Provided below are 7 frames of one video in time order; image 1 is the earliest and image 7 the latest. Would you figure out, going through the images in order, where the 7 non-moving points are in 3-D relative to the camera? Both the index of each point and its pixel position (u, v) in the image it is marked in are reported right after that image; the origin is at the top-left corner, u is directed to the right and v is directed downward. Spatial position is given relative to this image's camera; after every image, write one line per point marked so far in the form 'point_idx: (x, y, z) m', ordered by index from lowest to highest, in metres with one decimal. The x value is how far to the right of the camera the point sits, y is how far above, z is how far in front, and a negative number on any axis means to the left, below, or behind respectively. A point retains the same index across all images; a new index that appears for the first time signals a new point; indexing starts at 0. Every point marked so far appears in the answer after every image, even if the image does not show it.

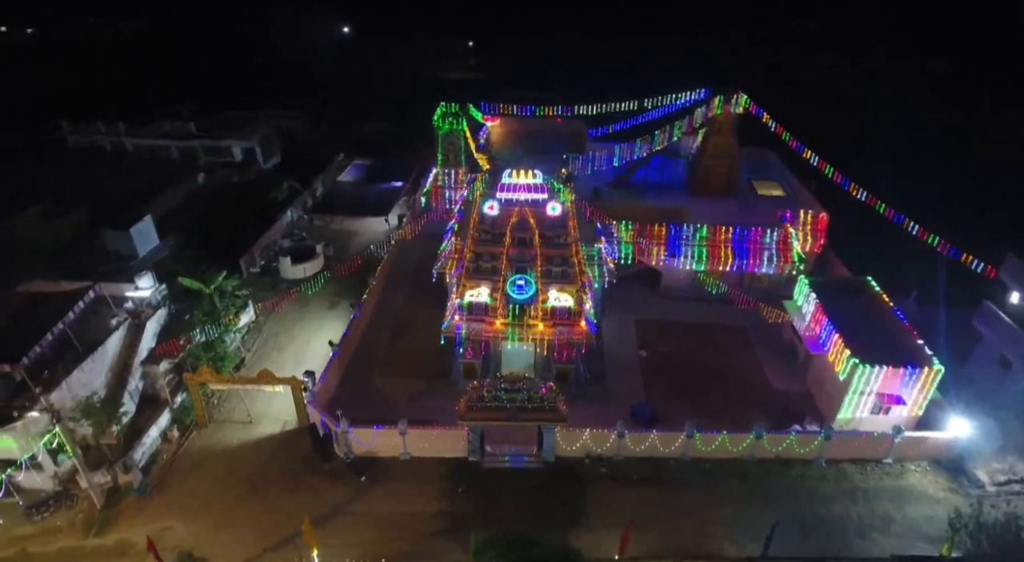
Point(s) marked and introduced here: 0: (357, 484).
0: (-3.3, -4.3, +12.1) m
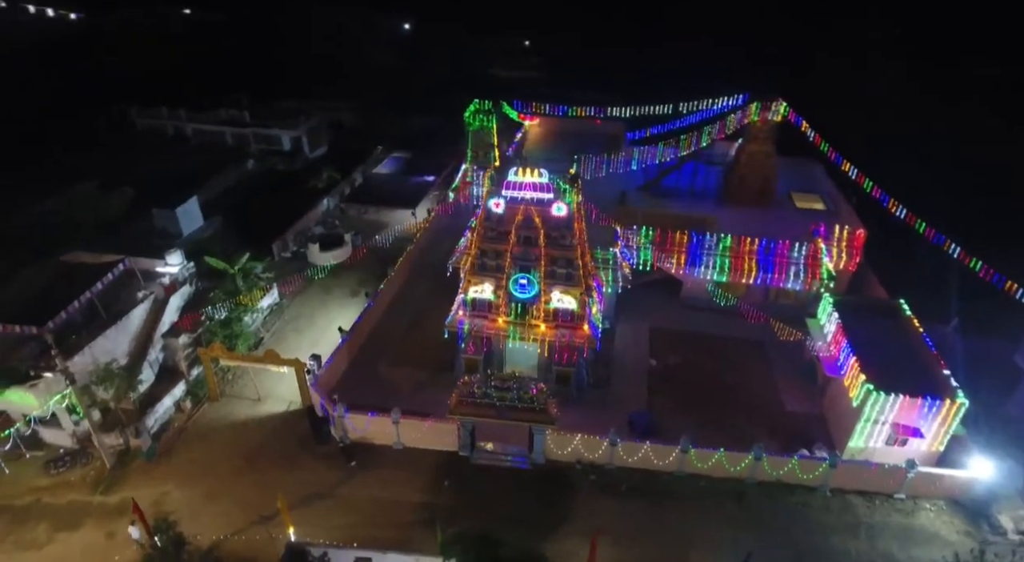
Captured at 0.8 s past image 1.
0: (-3.6, -4.0, +12.4) m
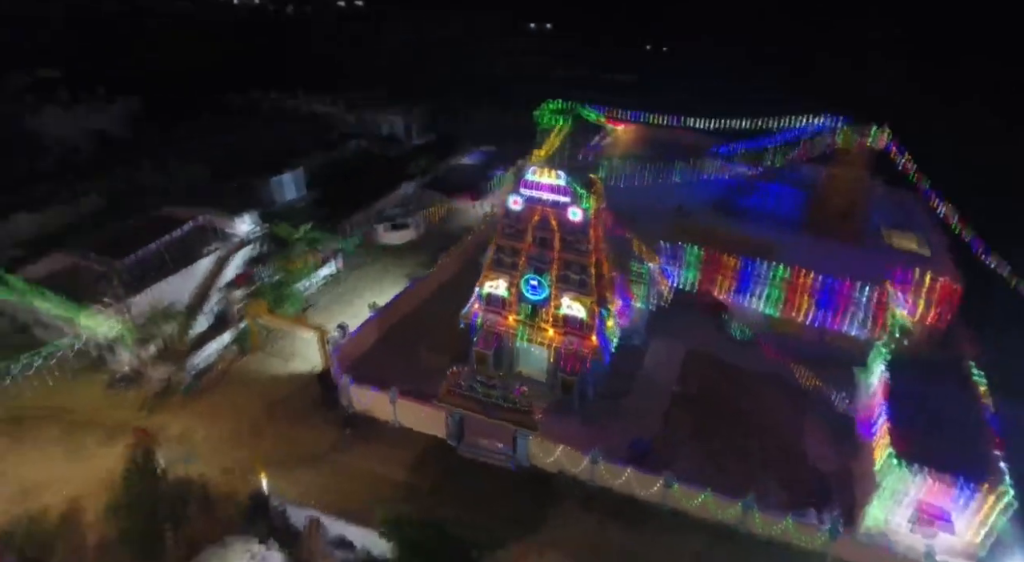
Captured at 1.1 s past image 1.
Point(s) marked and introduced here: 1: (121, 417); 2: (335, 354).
0: (-3.8, -3.5, +13.2) m
1: (-9.0, -3.2, +13.6) m
2: (-4.3, -1.8, +14.2) m
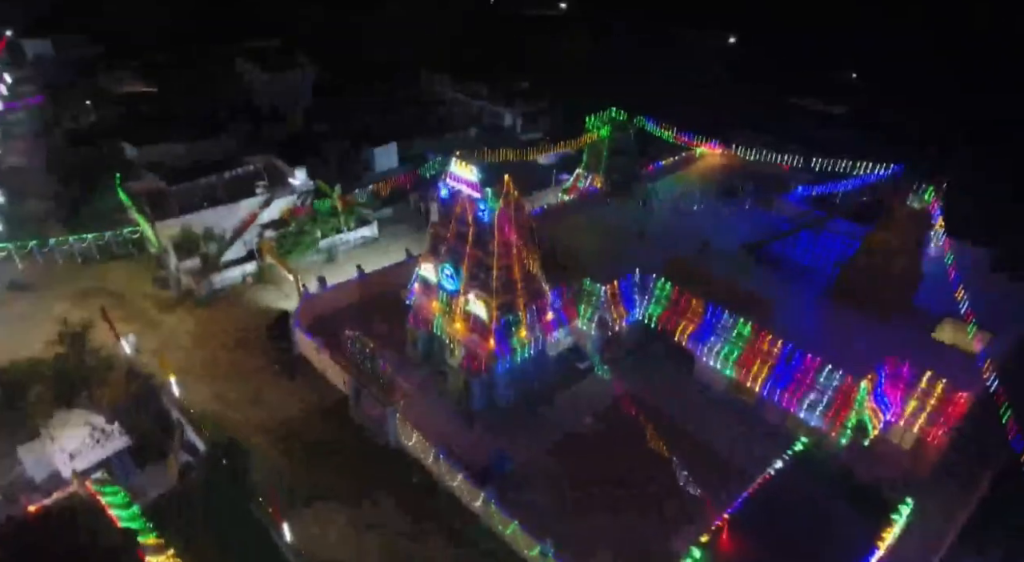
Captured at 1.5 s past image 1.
0: (-6.0, -2.2, +14.8) m
1: (-10.5, -0.8, +16.9) m
2: (-5.7, -0.5, +15.9) m
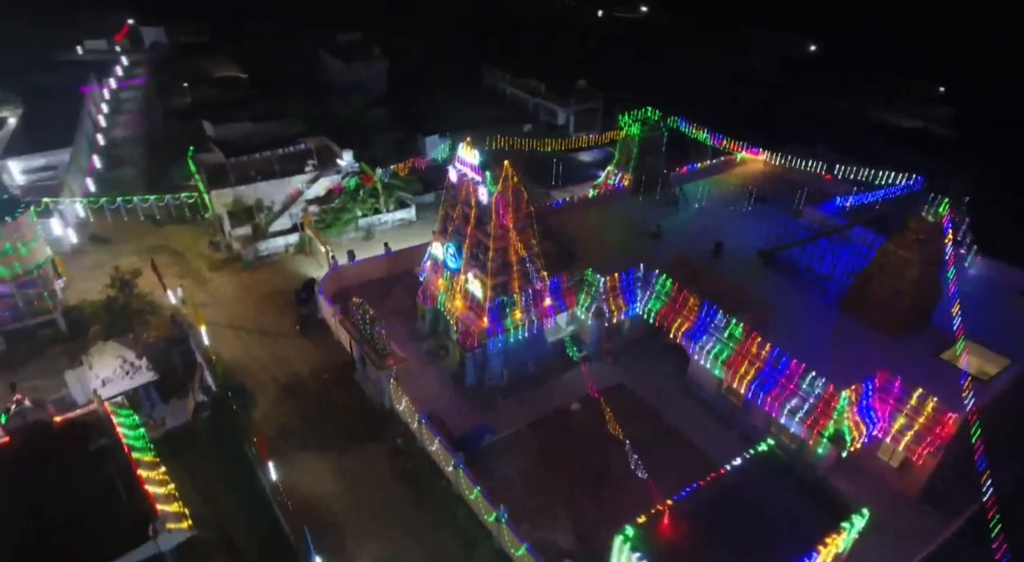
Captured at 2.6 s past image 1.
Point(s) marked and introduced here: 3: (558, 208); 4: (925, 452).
0: (-5.9, -1.4, +16.0) m
1: (-10.0, +0.4, +18.7) m
2: (-5.4, +0.3, +17.1) m
3: (+1.4, +2.2, +17.6) m
4: (+7.3, -3.0, +10.4) m
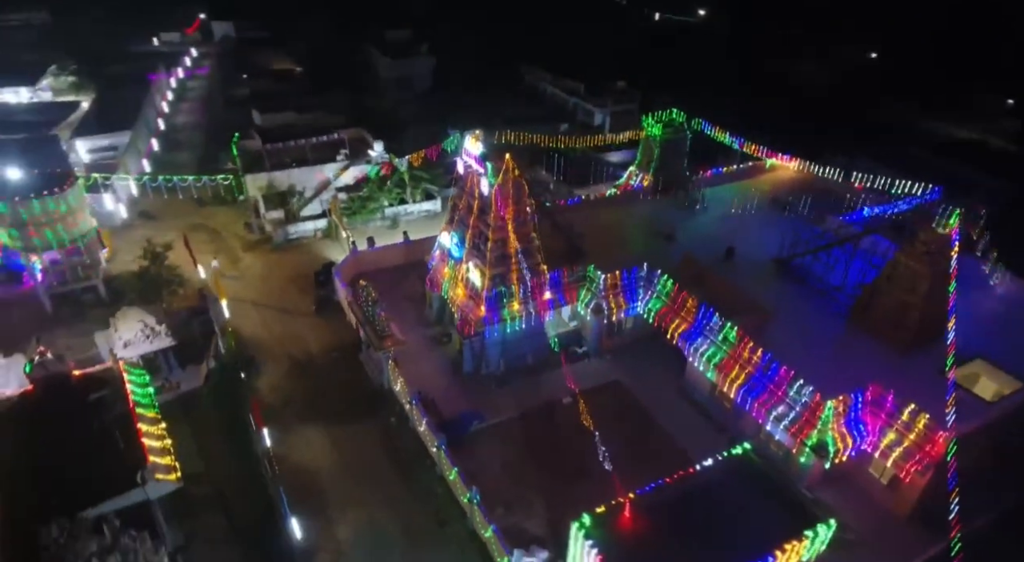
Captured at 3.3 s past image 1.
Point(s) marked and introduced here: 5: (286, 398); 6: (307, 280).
0: (-5.8, -0.8, +16.8) m
1: (-9.5, +1.2, +19.8) m
2: (-5.0, +0.8, +17.8) m
3: (+1.9, +2.3, +17.7) m
4: (+6.8, -3.2, +10.0) m
5: (-5.3, -2.8, +13.8) m
6: (-6.2, 0.0, +18.2) m
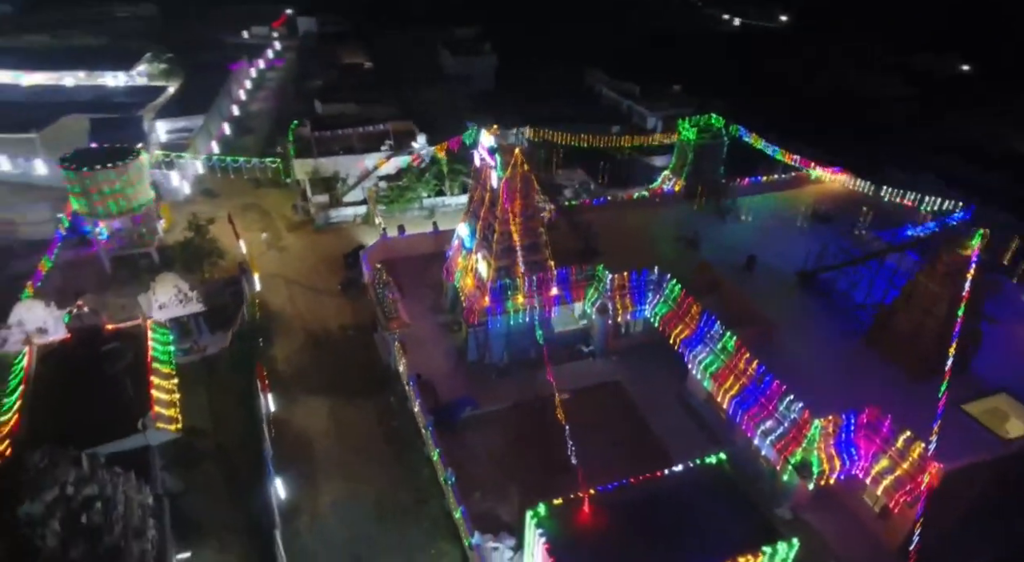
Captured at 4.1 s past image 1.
0: (-5.2, -0.3, +17.6) m
1: (-8.4, +2.0, +21.0) m
2: (-4.3, +1.3, +18.5) m
3: (+2.6, +2.3, +17.7) m
4: (+6.3, -3.5, +9.4) m
5: (-5.3, -2.2, +14.6) m
6: (-5.5, +0.6, +19.0) m
